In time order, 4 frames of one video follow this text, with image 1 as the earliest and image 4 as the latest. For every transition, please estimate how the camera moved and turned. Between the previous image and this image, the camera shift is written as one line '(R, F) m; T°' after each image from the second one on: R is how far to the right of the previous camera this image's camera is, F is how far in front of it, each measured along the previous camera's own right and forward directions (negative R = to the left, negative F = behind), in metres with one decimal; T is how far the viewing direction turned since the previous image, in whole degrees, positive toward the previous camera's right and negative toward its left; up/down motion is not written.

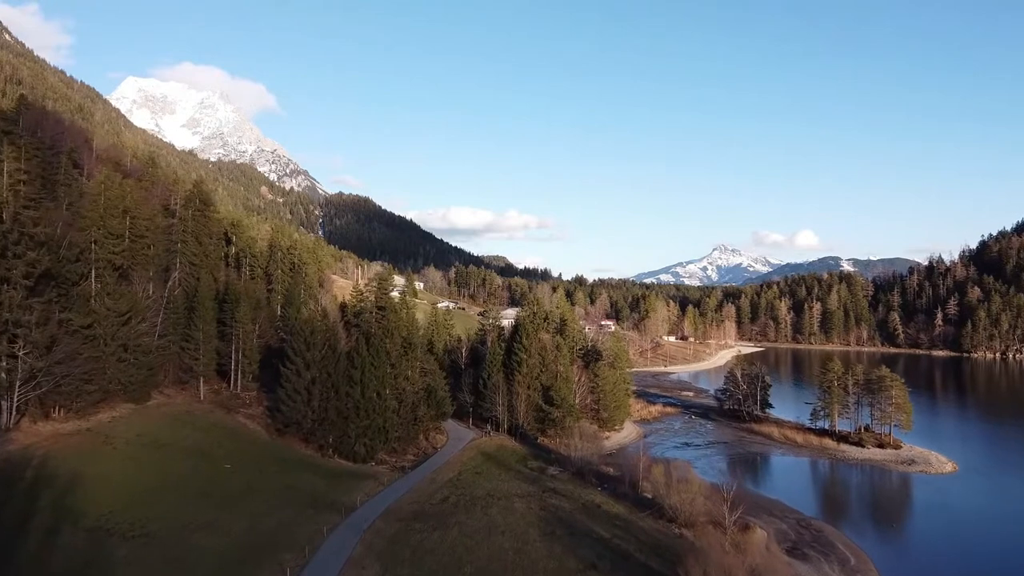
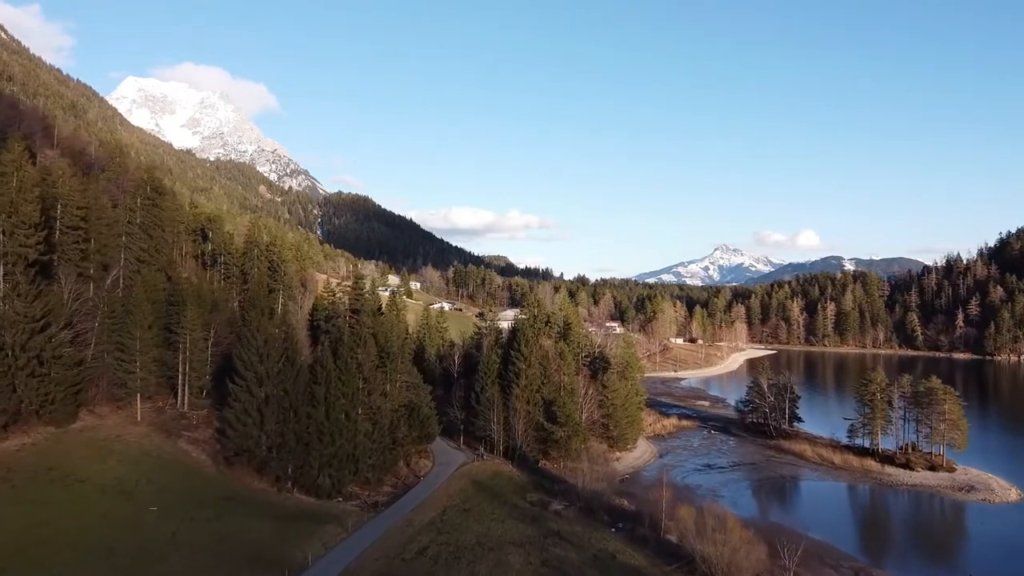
(+0.4, +9.2) m; 0°
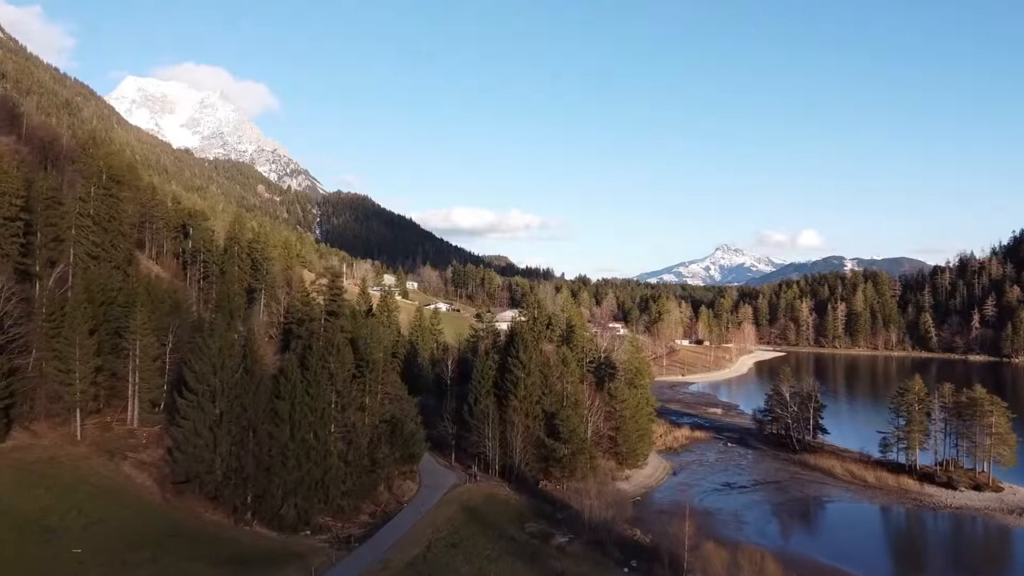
(+0.3, +6.4) m; 0°
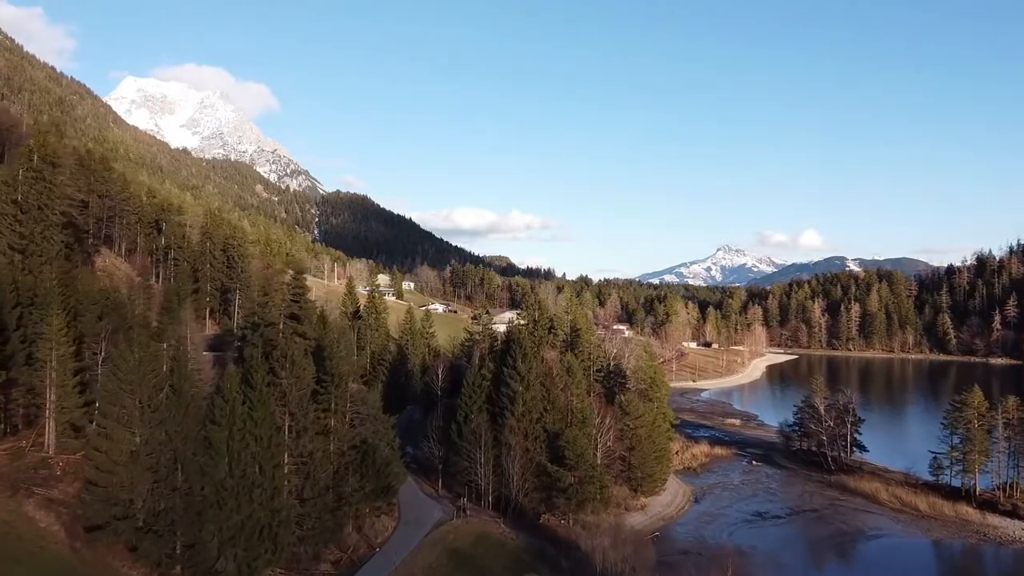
(+0.3, +7.8) m; 0°
